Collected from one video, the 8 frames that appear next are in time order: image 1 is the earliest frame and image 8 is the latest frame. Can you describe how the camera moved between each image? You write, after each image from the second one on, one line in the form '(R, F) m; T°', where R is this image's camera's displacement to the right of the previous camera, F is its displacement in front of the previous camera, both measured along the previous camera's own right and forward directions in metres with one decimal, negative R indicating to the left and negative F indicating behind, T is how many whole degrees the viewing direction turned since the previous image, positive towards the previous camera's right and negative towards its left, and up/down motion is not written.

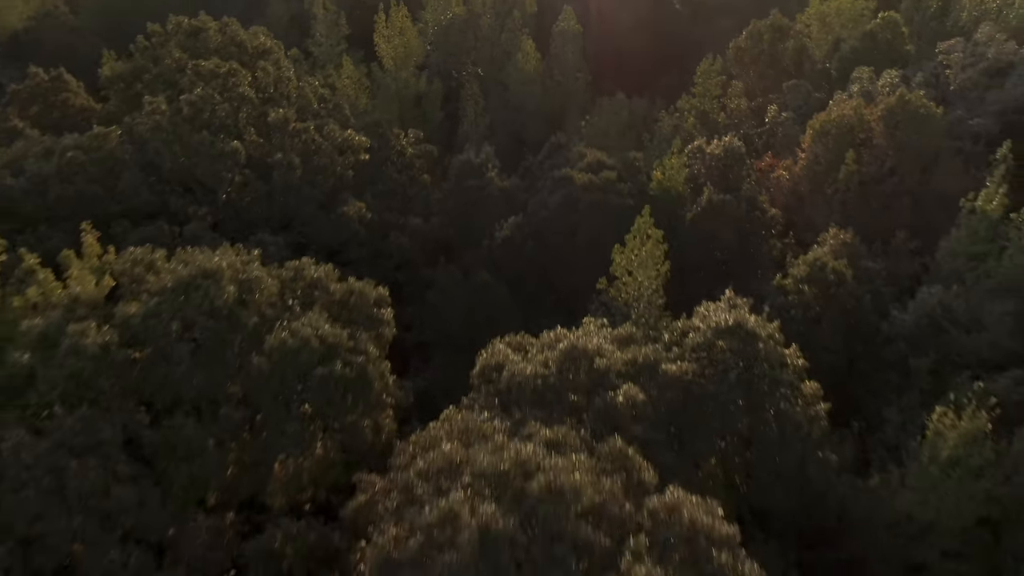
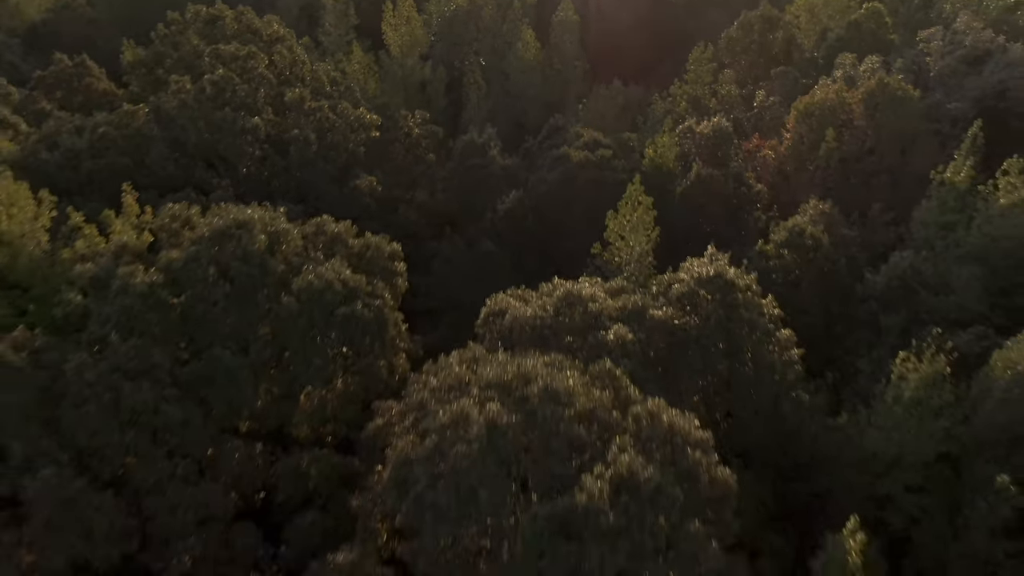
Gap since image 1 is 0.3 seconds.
(0.0, -1.3) m; 0°
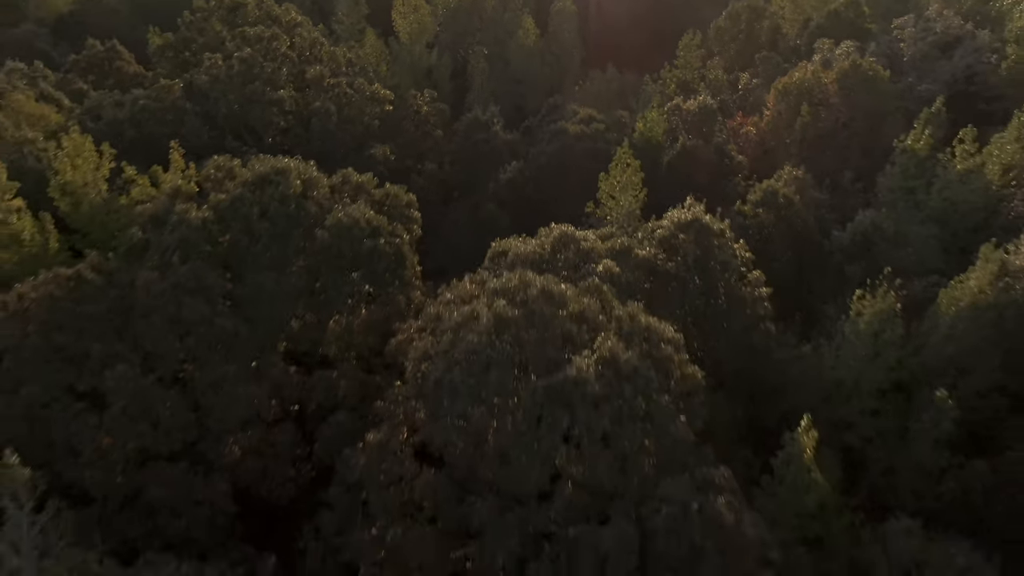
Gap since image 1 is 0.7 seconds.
(0.0, -1.9) m; 0°
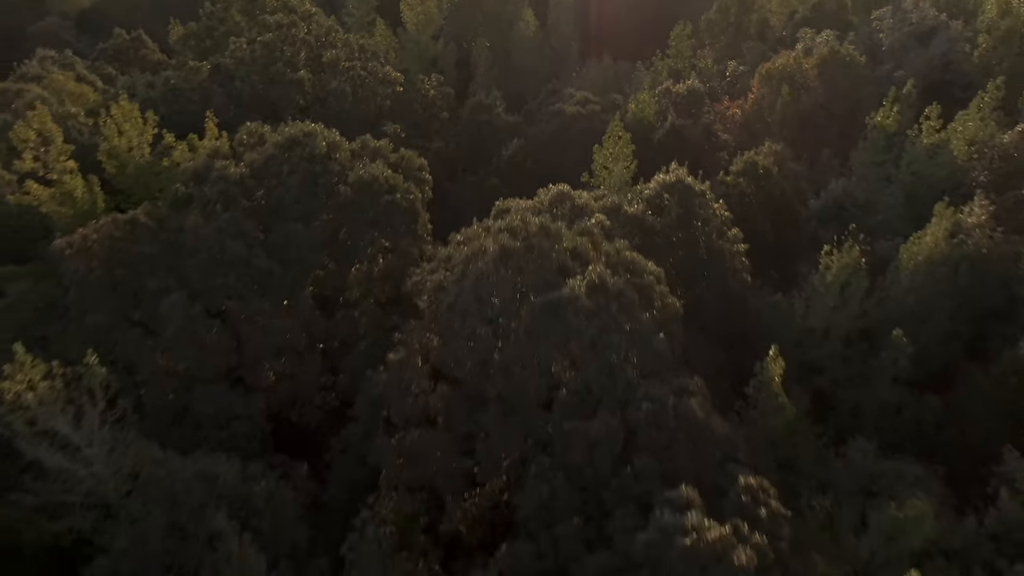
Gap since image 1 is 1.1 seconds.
(0.0, -1.8) m; 0°
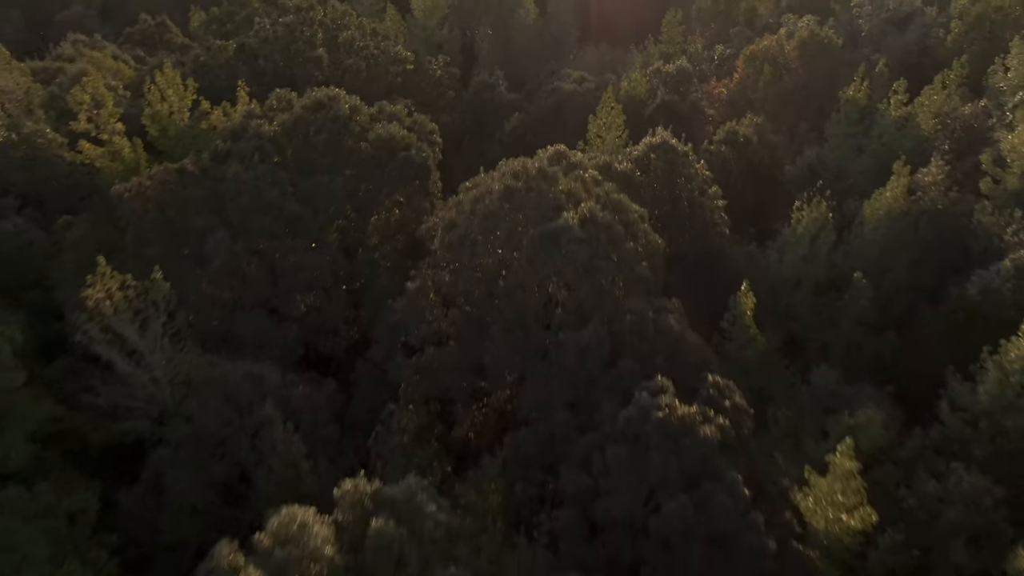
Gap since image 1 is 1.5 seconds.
(0.0, -2.0) m; 0°
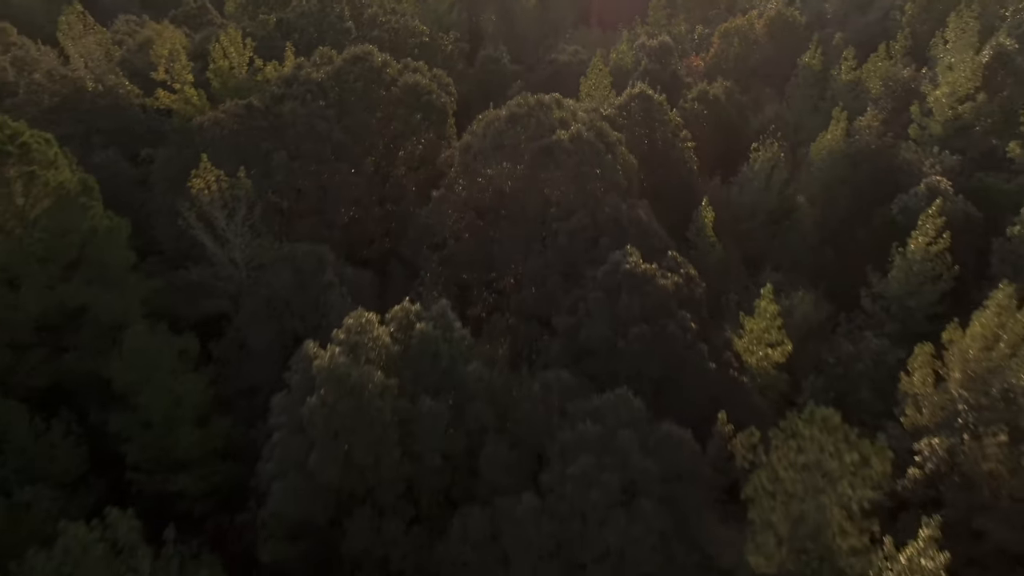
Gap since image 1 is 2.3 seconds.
(-0.1, -3.9) m; 0°
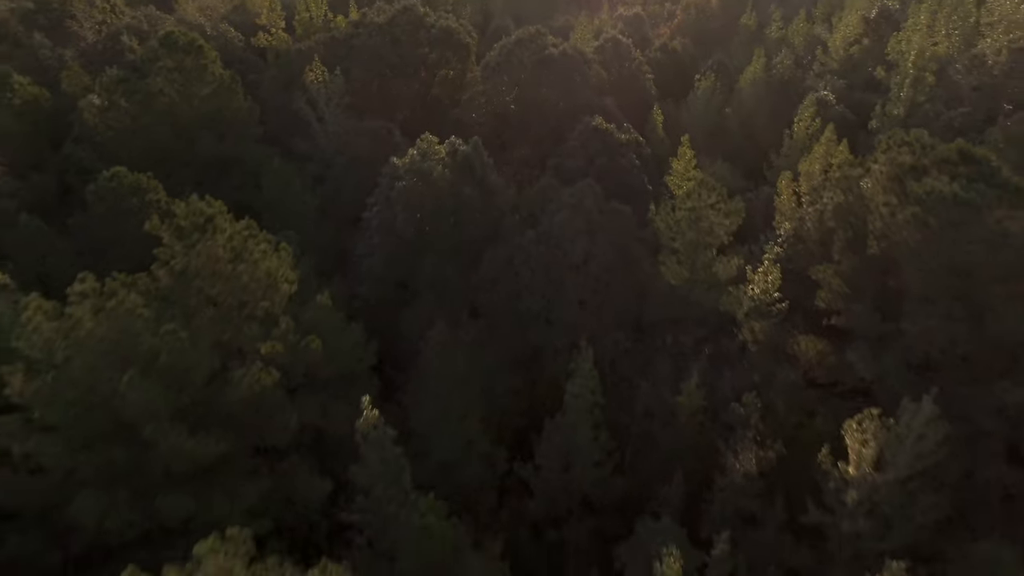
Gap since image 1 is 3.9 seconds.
(-0.2, -8.3) m; 0°
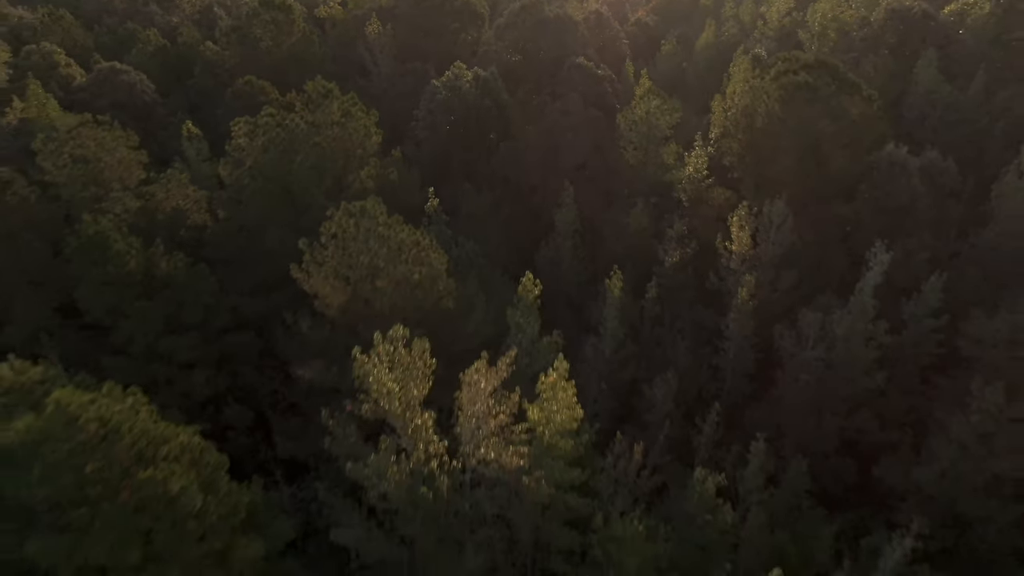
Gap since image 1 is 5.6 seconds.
(-0.2, -8.7) m; 0°
